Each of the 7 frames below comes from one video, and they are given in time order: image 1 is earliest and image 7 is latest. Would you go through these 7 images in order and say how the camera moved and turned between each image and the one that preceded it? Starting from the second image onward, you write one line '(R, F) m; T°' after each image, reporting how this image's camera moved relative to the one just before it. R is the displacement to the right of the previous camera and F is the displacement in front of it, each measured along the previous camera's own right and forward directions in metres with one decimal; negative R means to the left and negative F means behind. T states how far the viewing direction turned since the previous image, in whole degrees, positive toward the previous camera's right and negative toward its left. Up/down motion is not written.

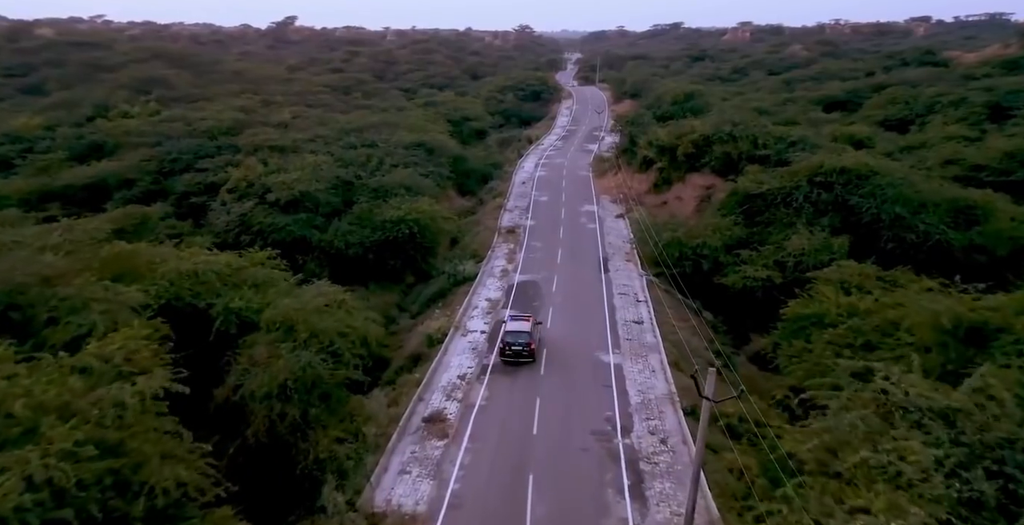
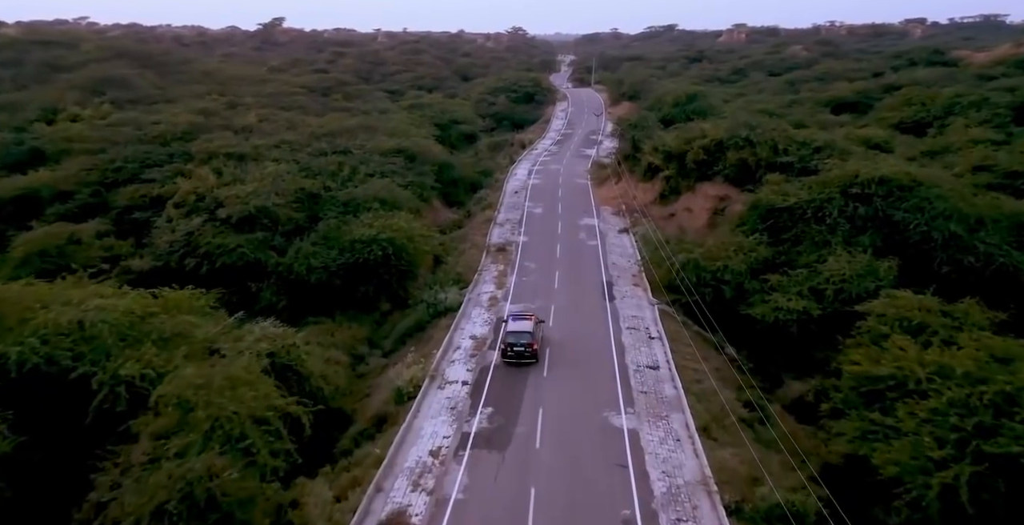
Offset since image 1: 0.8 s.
(+0.2, +5.5) m; 0°
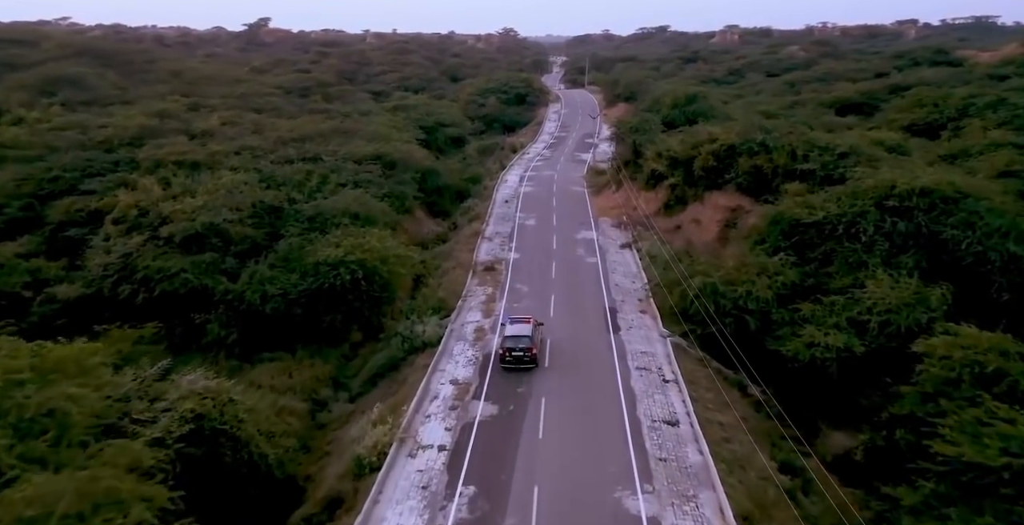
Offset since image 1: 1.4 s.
(+0.1, +4.6) m; +1°
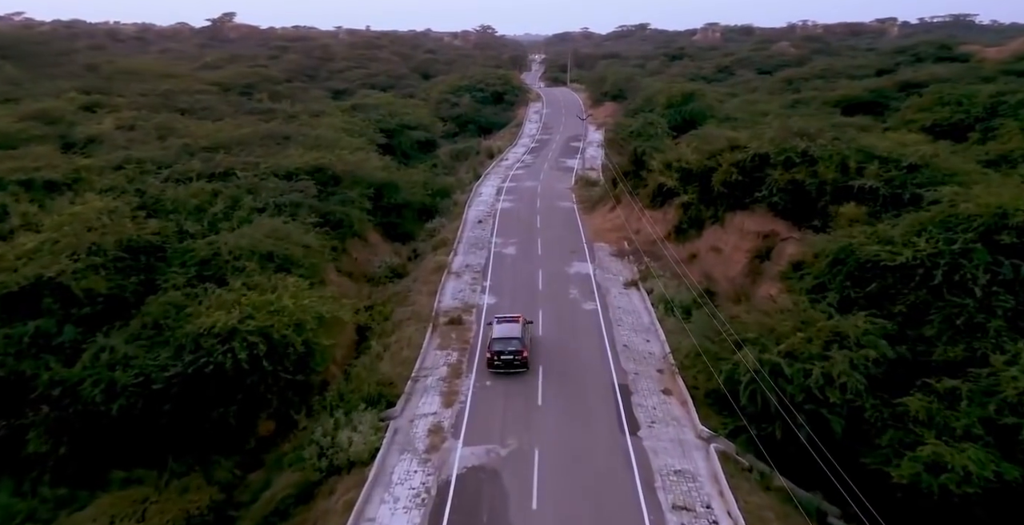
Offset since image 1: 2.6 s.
(+0.3, +9.1) m; +2°
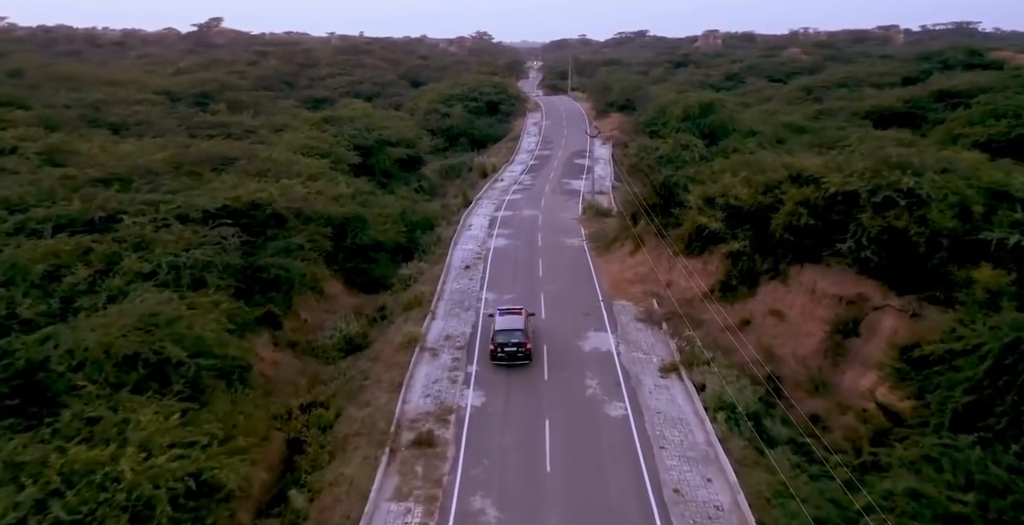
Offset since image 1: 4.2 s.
(+0.1, +8.6) m; 0°
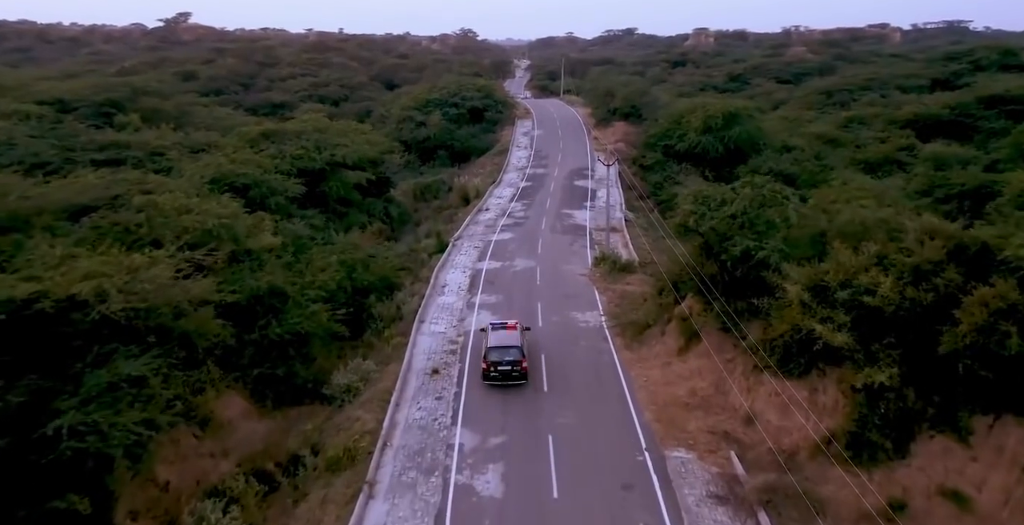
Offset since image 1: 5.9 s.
(-0.1, +11.2) m; +1°
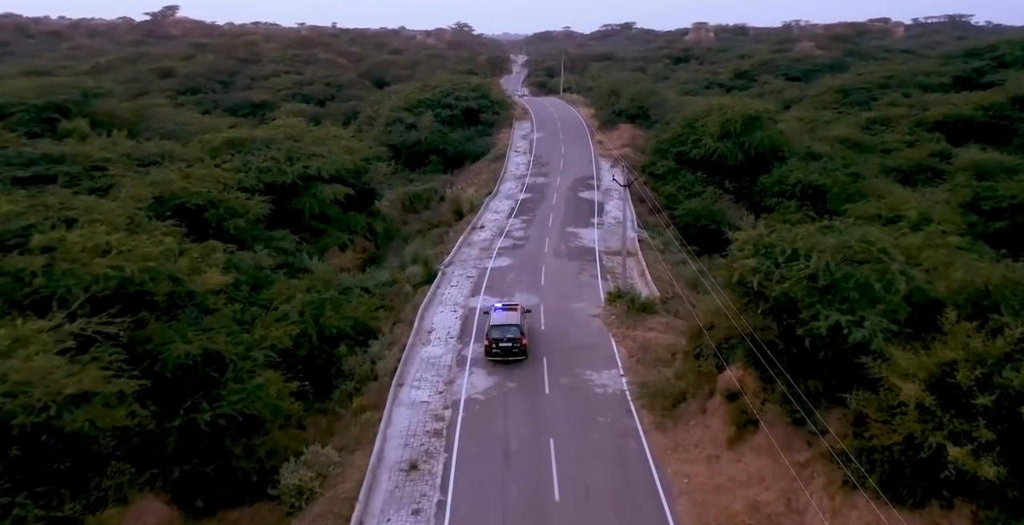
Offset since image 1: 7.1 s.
(-0.1, +5.2) m; 0°
